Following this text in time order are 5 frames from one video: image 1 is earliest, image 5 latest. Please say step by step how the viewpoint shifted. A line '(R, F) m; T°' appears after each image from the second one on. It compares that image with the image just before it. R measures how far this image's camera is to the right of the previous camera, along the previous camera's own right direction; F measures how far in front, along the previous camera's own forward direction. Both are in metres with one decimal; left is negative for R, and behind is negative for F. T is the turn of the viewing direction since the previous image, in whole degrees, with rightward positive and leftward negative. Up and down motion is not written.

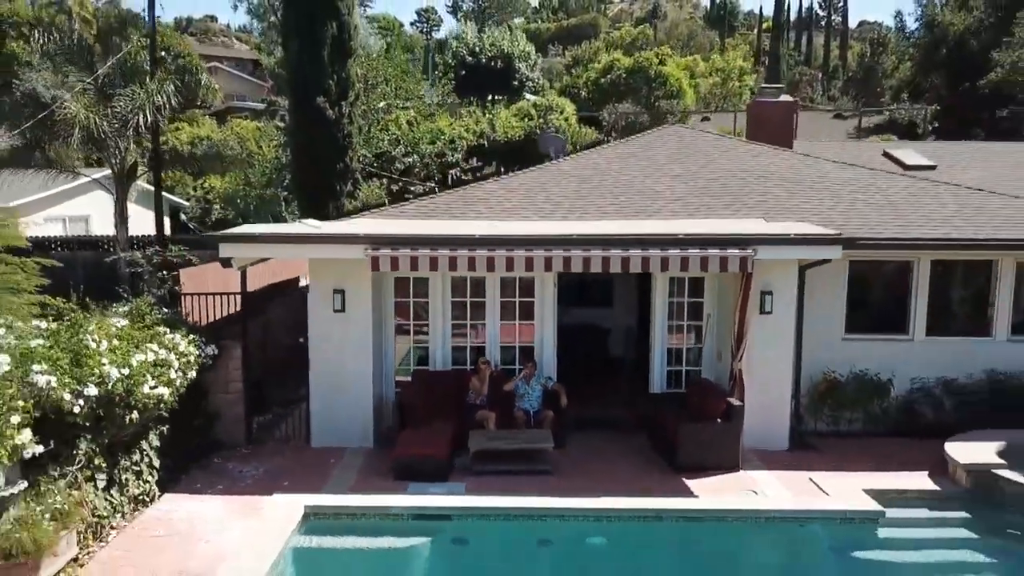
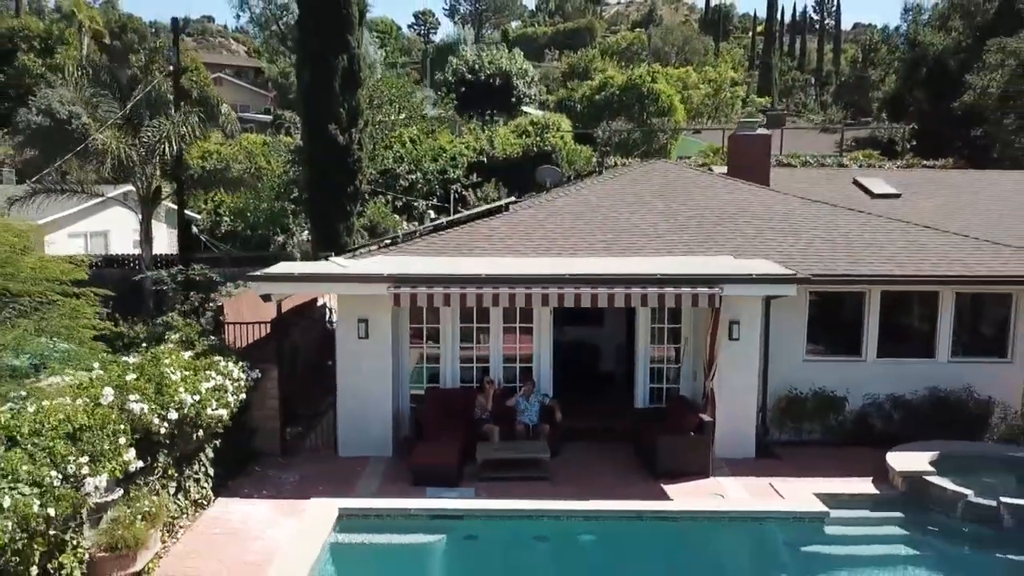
(-0.1, -1.5) m; 0°
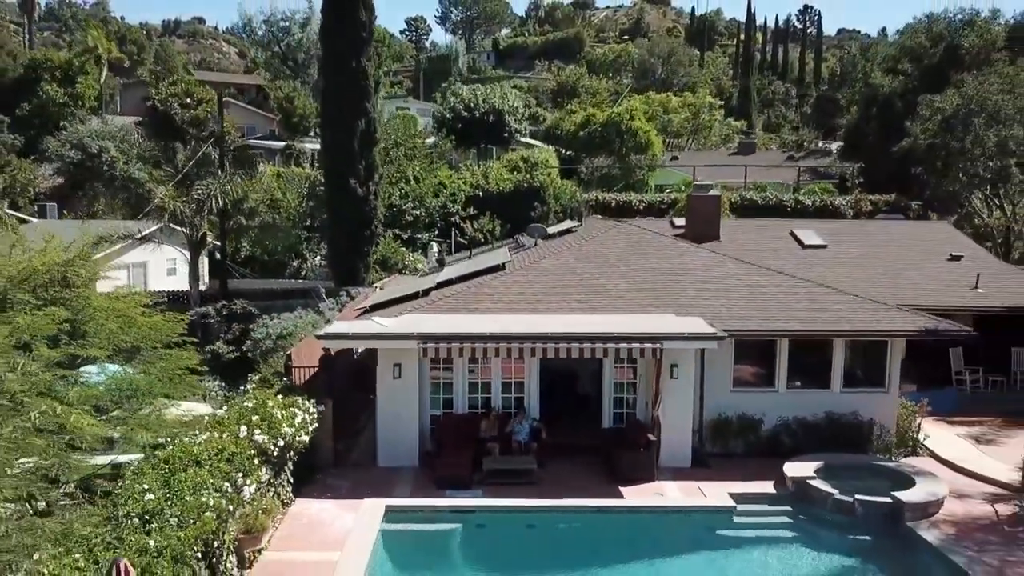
(-0.1, -3.9) m; +1°
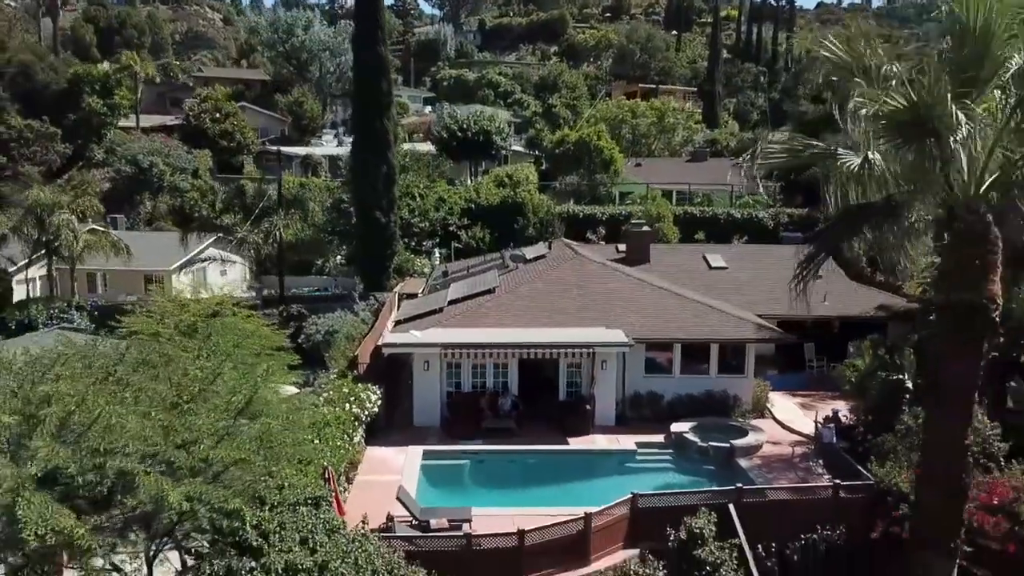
(-0.1, -8.5) m; +1°
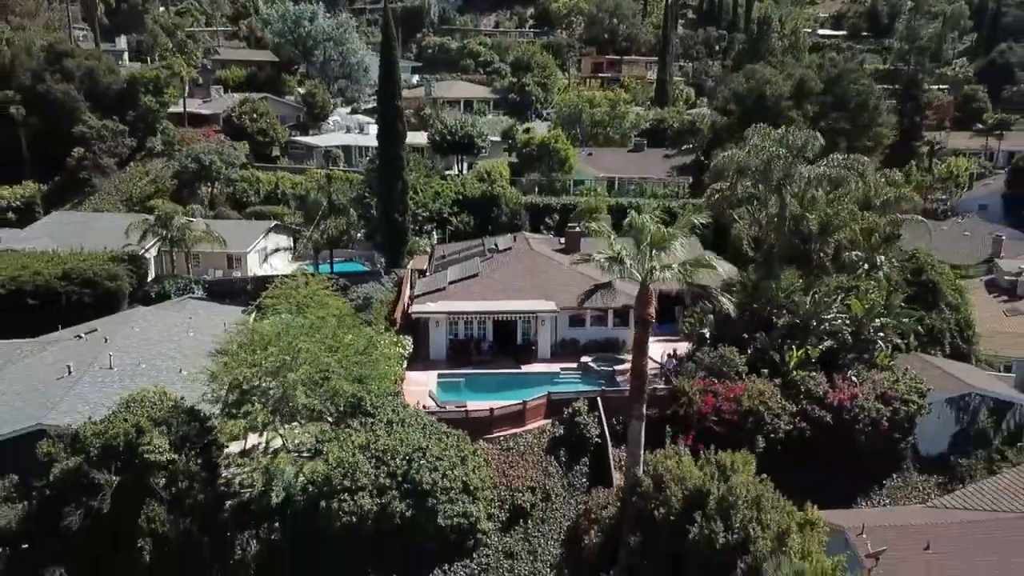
(+0.3, -16.0) m; +1°
